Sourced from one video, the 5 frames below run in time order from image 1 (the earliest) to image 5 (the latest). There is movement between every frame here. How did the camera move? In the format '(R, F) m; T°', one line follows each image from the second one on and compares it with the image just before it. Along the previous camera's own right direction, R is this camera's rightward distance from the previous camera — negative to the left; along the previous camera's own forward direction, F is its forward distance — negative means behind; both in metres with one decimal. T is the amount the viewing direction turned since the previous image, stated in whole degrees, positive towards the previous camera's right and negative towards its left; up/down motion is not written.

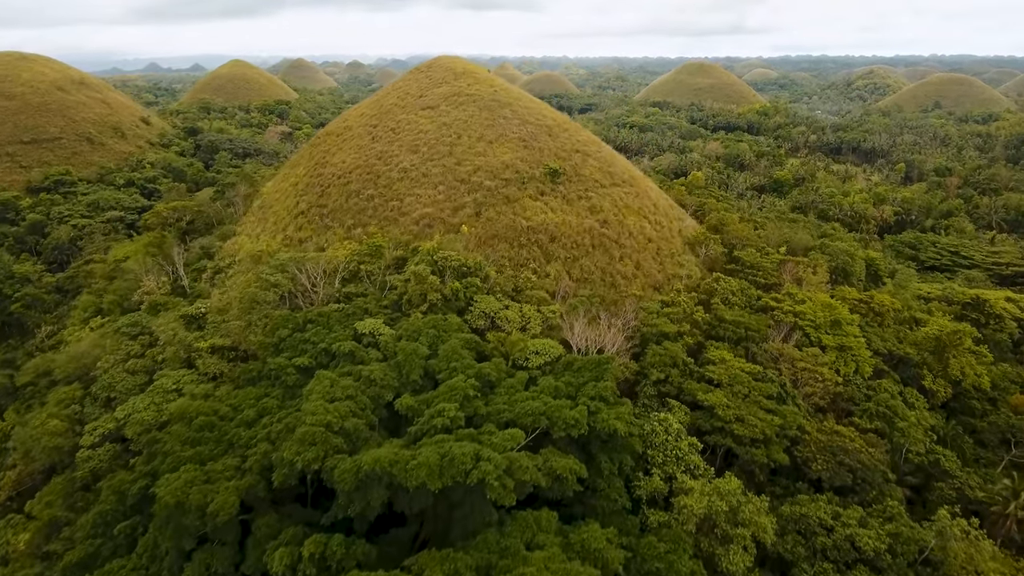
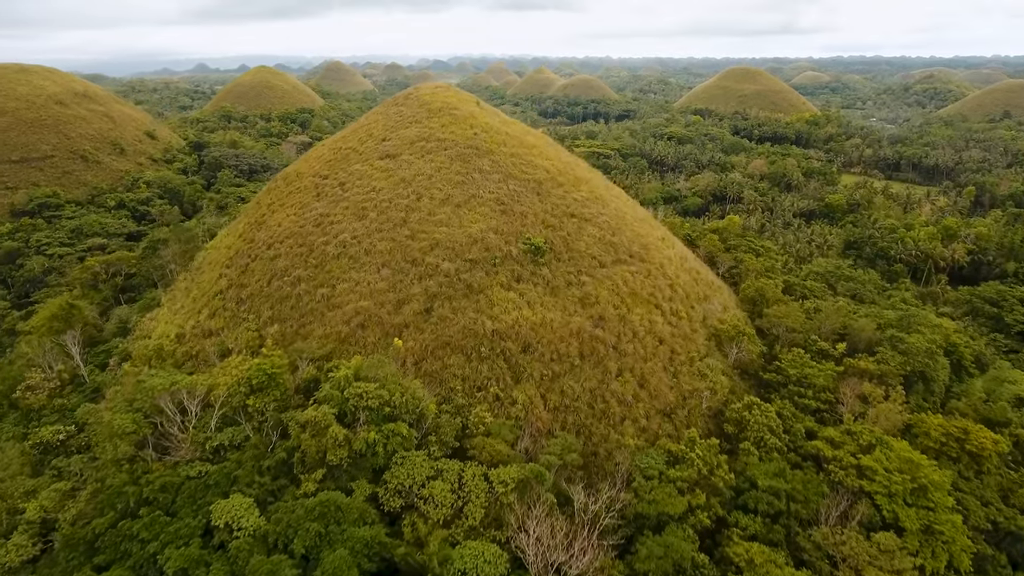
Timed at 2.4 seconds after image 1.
(+1.9, +5.5) m; -3°
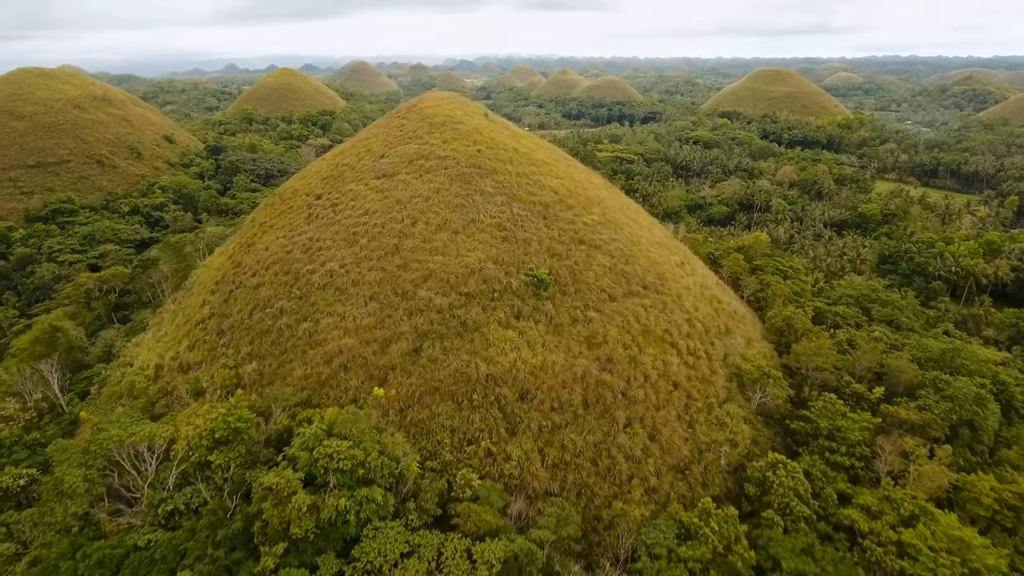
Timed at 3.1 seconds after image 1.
(+0.6, +1.6) m; -2°
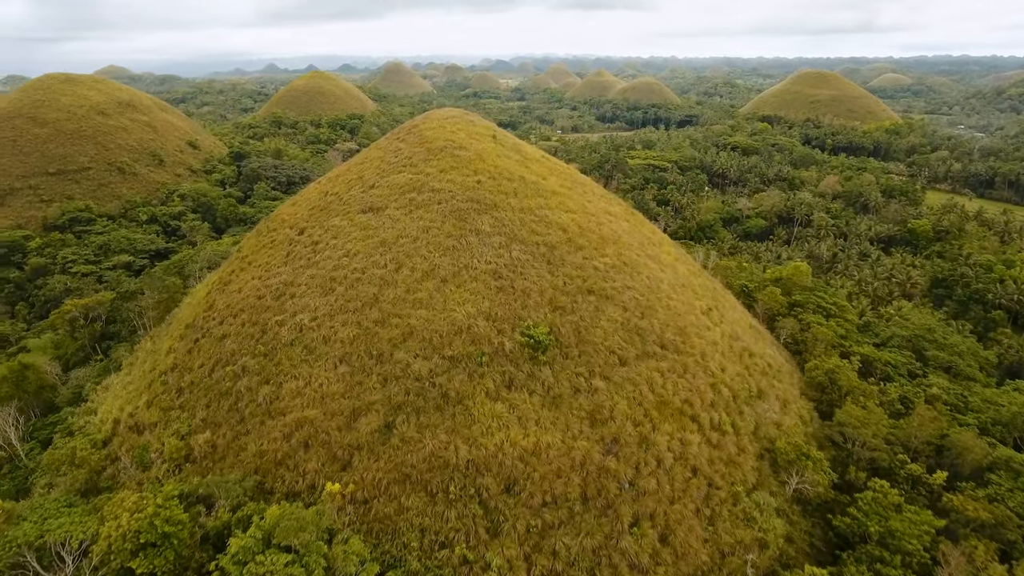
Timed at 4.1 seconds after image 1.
(+0.9, +2.3) m; -3°
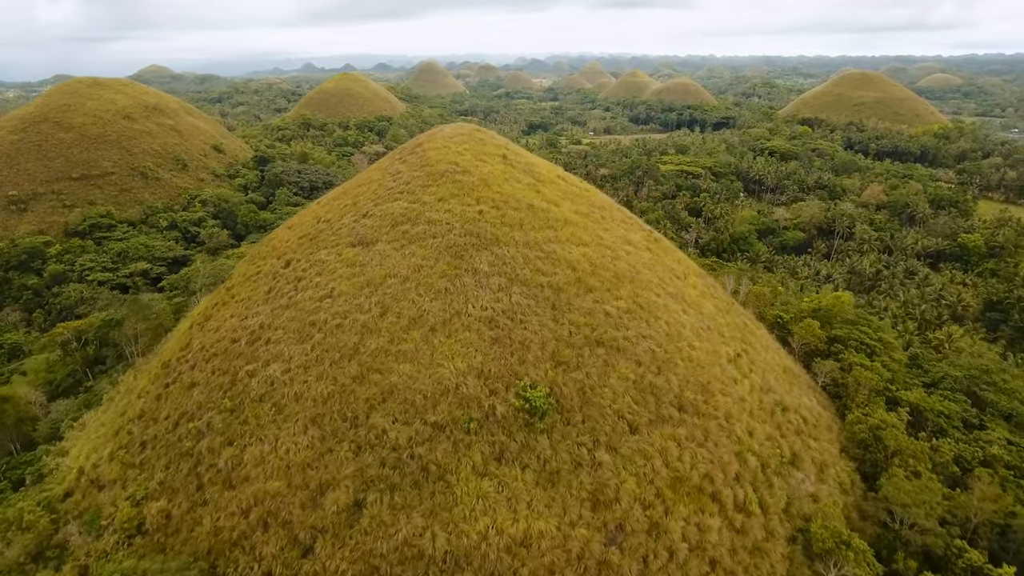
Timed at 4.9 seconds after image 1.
(+0.7, +1.8) m; -3°
